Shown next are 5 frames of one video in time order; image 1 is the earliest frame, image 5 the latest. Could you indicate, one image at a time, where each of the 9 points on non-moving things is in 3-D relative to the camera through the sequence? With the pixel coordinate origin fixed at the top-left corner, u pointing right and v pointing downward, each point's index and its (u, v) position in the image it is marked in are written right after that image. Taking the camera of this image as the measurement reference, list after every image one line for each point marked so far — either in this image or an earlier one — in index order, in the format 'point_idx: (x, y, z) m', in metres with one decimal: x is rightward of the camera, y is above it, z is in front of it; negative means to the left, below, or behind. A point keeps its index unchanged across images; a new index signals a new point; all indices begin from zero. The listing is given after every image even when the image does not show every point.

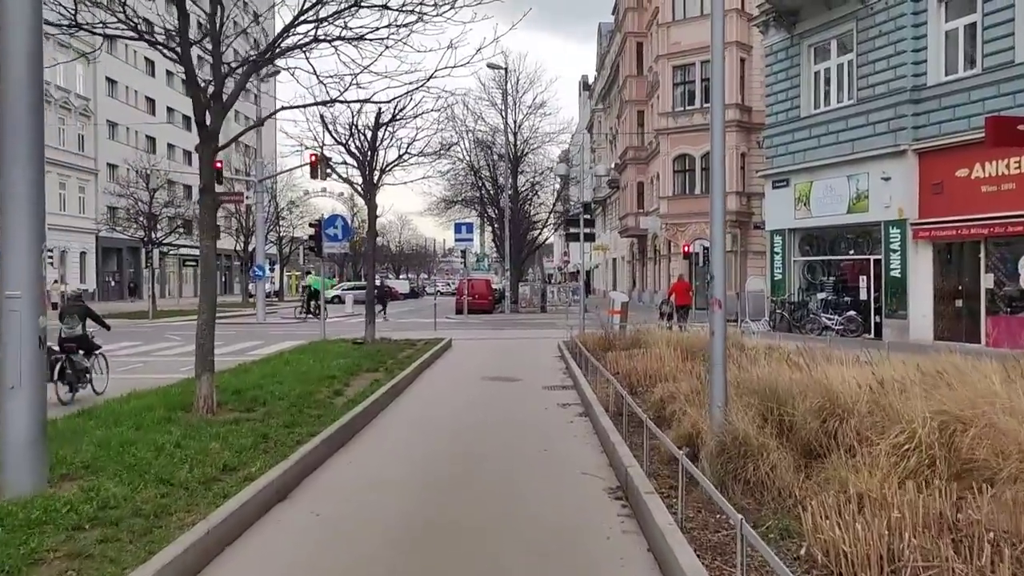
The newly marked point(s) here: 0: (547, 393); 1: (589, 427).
0: (+0.5, -1.6, +13.2) m
1: (+0.9, -1.6, +10.2) m
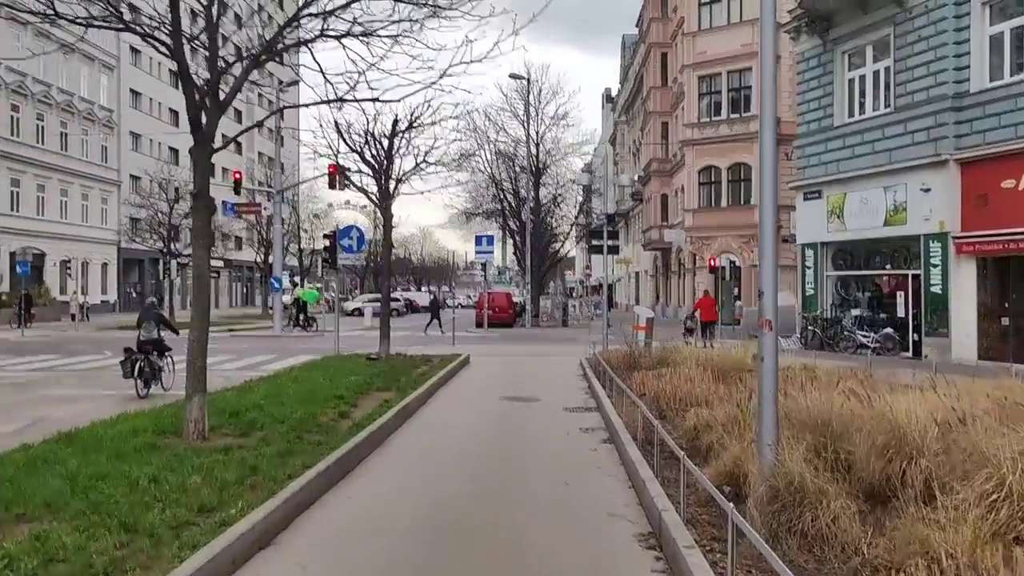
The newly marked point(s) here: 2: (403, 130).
0: (+0.8, -1.8, +12.3) m
1: (+1.1, -1.7, +9.3) m
2: (-2.2, +3.3, +18.6) m
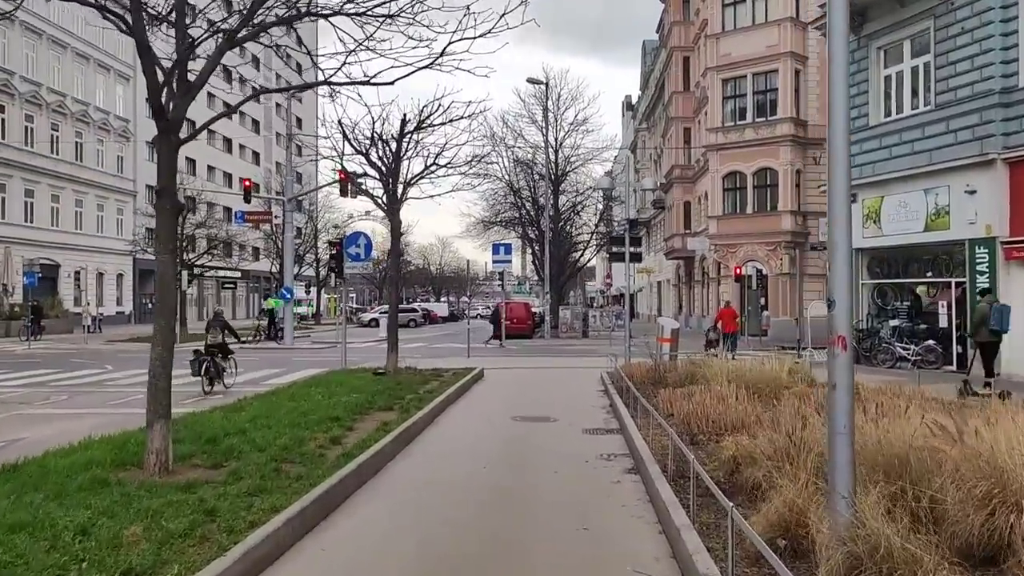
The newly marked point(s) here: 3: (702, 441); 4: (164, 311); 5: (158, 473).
0: (+1.0, -1.9, +11.1) m
1: (+1.2, -1.8, +8.1) m
2: (-1.9, +3.1, +17.6) m
3: (+2.0, -1.6, +9.4) m
4: (-2.8, -0.2, +7.4) m
5: (-2.8, -1.5, +7.2) m
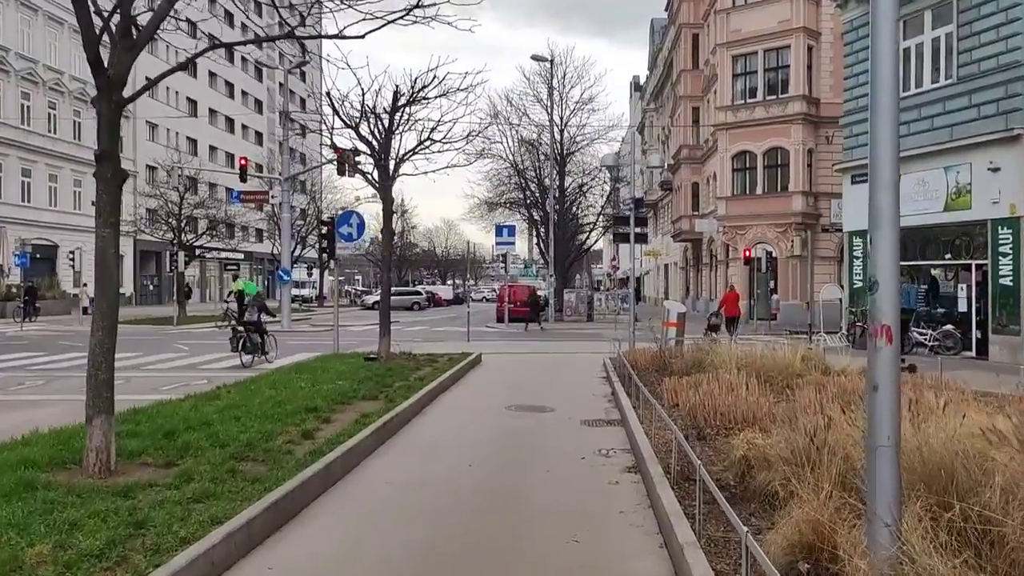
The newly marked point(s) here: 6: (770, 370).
0: (+0.9, -1.7, +10.3) m
1: (+1.1, -1.7, +7.3) m
2: (-2.0, +3.4, +16.7) m
3: (+1.9, -1.4, +8.6) m
4: (-3.0, 0.0, +6.5) m
5: (-3.0, -1.3, +6.4) m
6: (+3.7, -1.2, +12.9) m
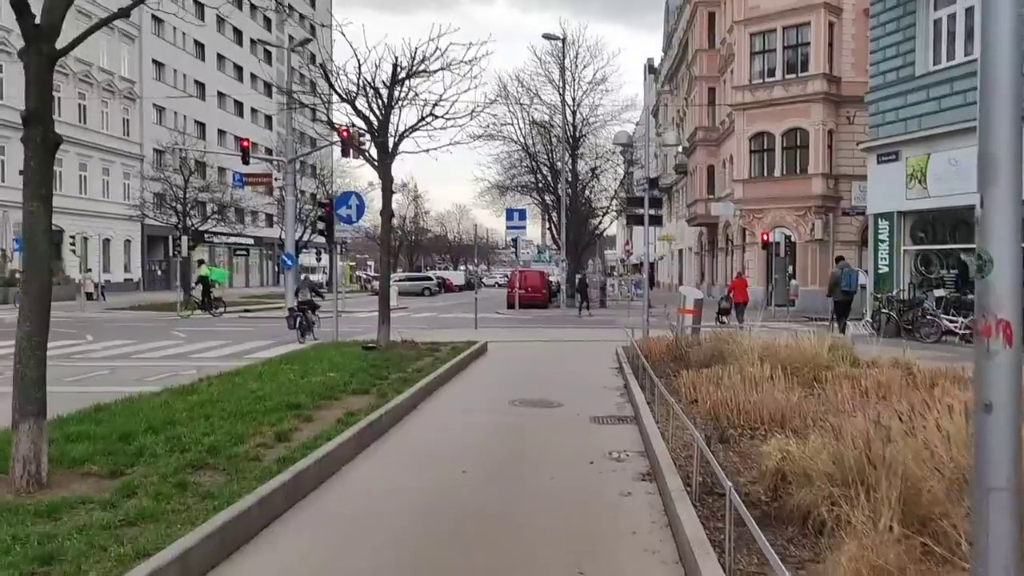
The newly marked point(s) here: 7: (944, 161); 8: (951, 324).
0: (+0.9, -1.5, +9.4) m
1: (+1.0, -1.5, +6.4) m
2: (-1.8, +3.7, +15.7) m
3: (+1.9, -1.3, +7.7) m
4: (-3.0, +0.1, +5.6) m
5: (-3.0, -1.2, +5.5) m
6: (+3.8, -0.9, +11.9) m
7: (+9.5, +2.8, +19.7) m
8: (+9.5, -0.8, +19.5) m
